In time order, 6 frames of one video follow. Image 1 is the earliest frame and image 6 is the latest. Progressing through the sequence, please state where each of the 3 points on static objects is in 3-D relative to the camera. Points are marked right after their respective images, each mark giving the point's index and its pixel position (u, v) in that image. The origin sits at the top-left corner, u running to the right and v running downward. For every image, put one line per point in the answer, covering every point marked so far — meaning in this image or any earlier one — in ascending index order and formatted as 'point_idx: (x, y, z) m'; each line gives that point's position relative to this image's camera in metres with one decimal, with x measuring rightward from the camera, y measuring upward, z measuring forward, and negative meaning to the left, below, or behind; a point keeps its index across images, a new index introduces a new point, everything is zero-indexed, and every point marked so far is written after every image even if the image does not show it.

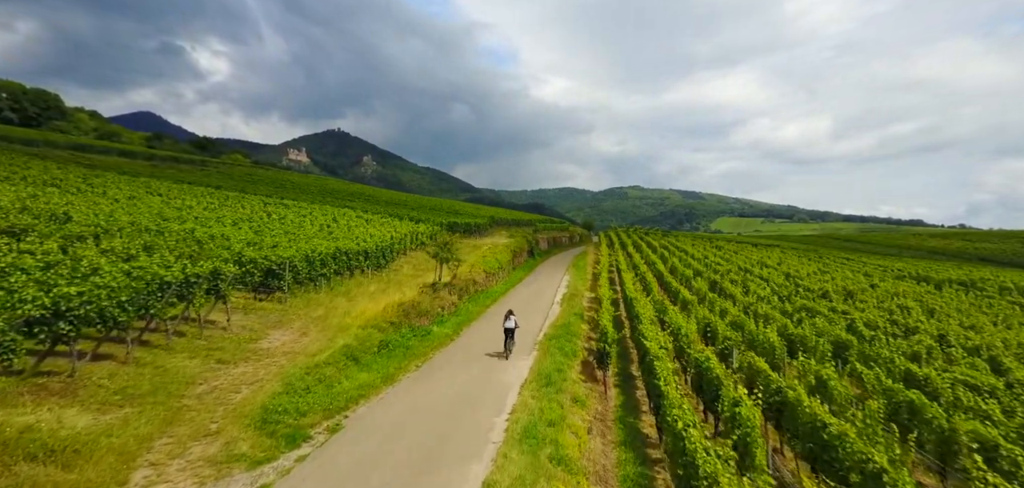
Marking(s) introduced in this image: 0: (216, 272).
0: (-11.2, -1.1, +17.2) m
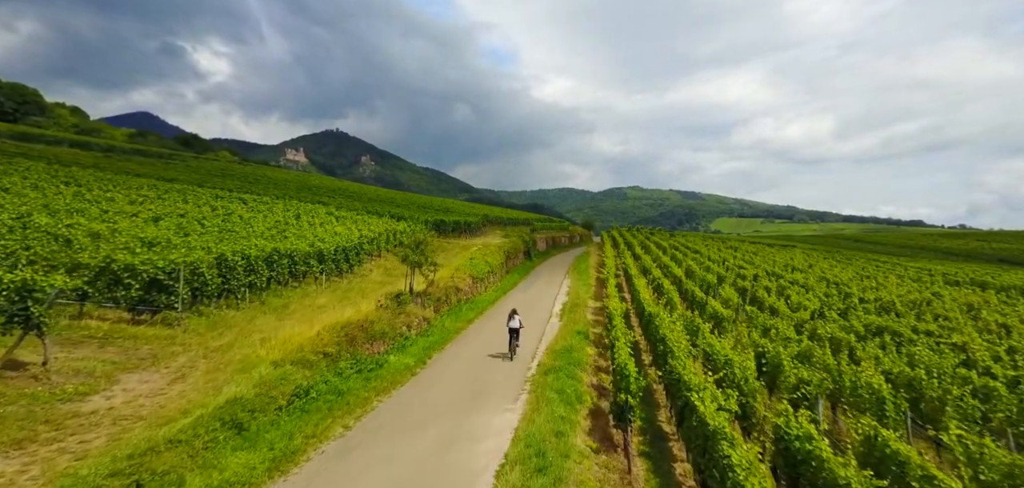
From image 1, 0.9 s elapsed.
0: (-11.8, -1.1, +11.1) m
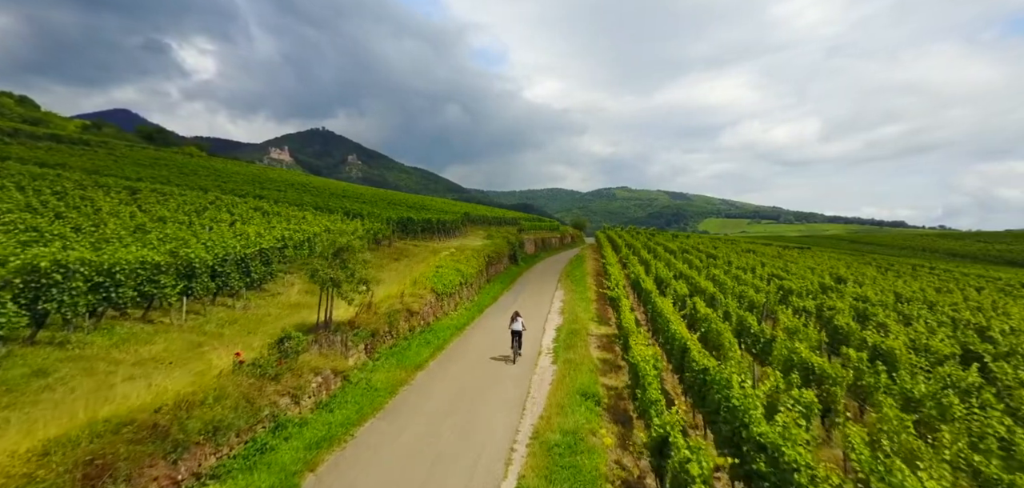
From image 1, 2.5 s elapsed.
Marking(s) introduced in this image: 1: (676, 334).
0: (-12.7, -1.3, +1.2) m
1: (+6.8, -3.6, +18.8) m
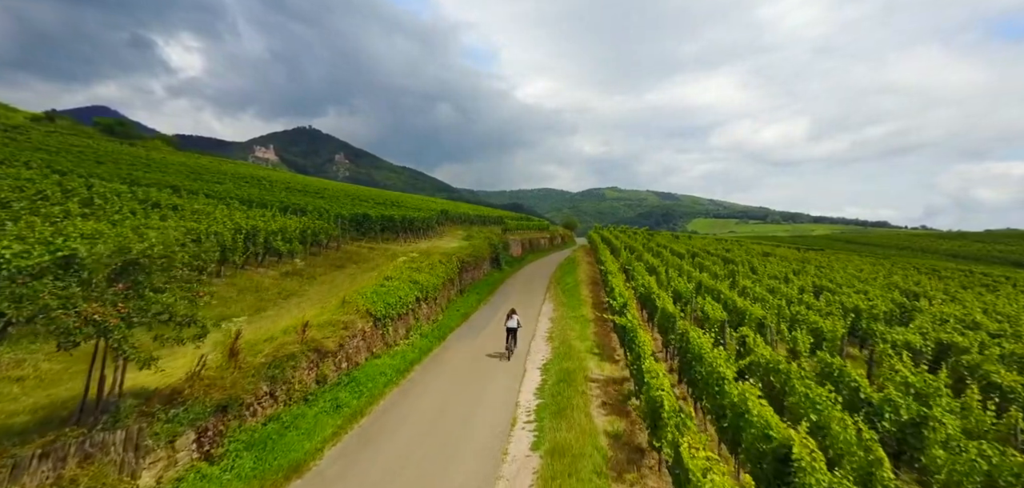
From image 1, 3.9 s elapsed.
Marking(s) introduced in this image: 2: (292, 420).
0: (-13.6, -1.6, -7.7) m
1: (+5.5, -3.8, +10.3) m
2: (-6.6, -5.2, +13.6) m
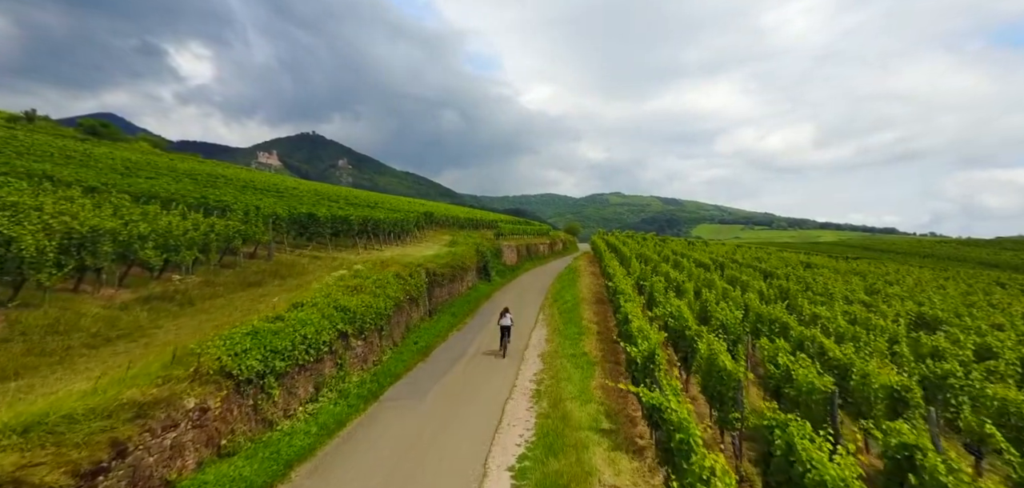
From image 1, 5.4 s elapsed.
0: (-15.1, -1.6, -16.6) m
1: (+4.1, -4.1, +1.2) m
2: (-8.0, -5.5, +4.6) m
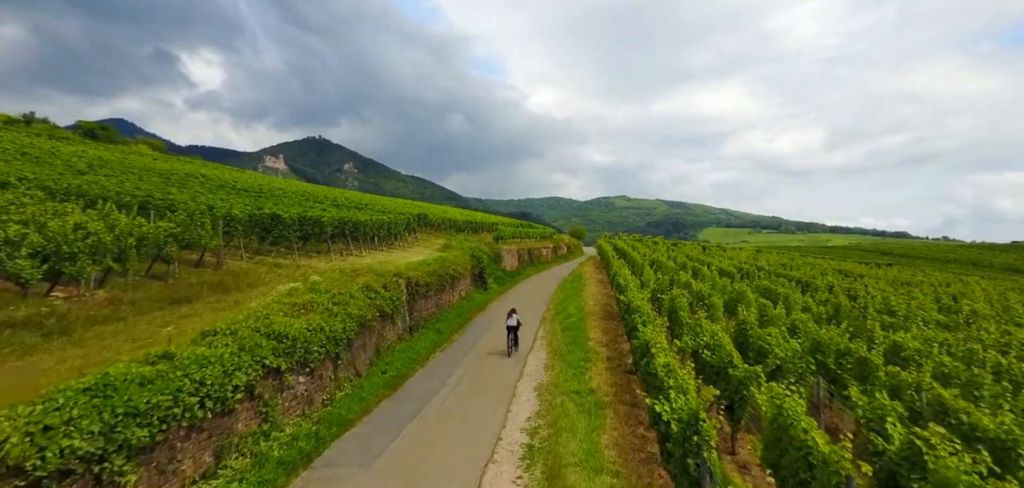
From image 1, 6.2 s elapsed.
0: (-16.1, -1.5, -21.4) m
1: (+3.3, -4.2, -3.8) m
2: (-8.7, -5.6, -0.3) m
